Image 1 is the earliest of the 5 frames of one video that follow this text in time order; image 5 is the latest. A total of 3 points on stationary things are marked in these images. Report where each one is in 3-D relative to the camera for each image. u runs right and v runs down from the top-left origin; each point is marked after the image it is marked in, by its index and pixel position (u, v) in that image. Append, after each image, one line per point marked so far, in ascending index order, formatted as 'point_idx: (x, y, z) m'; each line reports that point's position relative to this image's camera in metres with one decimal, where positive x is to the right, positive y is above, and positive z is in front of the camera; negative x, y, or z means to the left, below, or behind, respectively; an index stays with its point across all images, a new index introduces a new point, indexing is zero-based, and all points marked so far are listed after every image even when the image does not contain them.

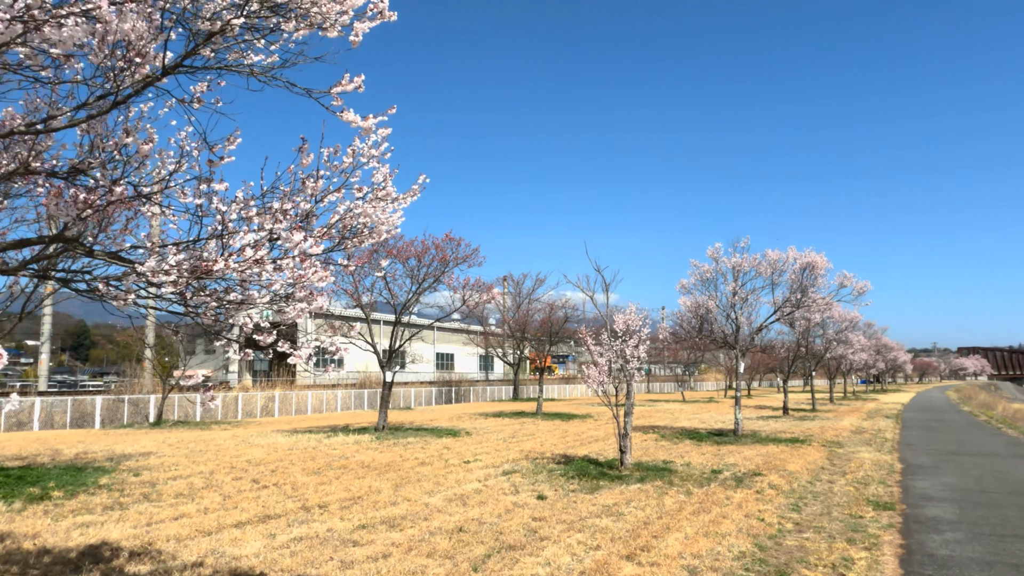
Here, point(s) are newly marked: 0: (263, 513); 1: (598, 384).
0: (-2.8, -2.5, +8.5) m
1: (+1.4, -1.6, +12.5) m
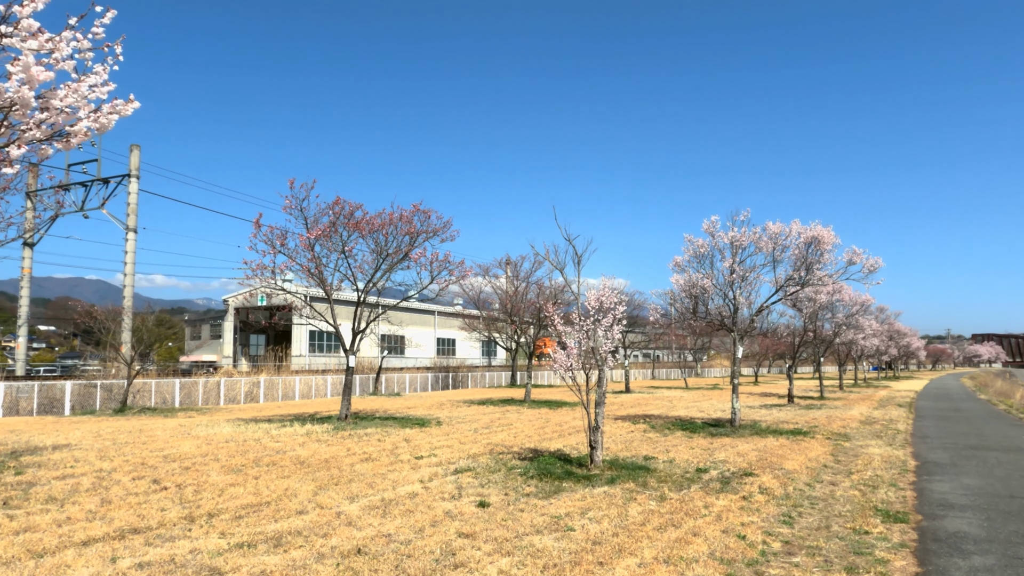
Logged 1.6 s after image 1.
0: (-3.4, -2.1, +6.9) m
1: (+0.7, -1.2, +10.9) m
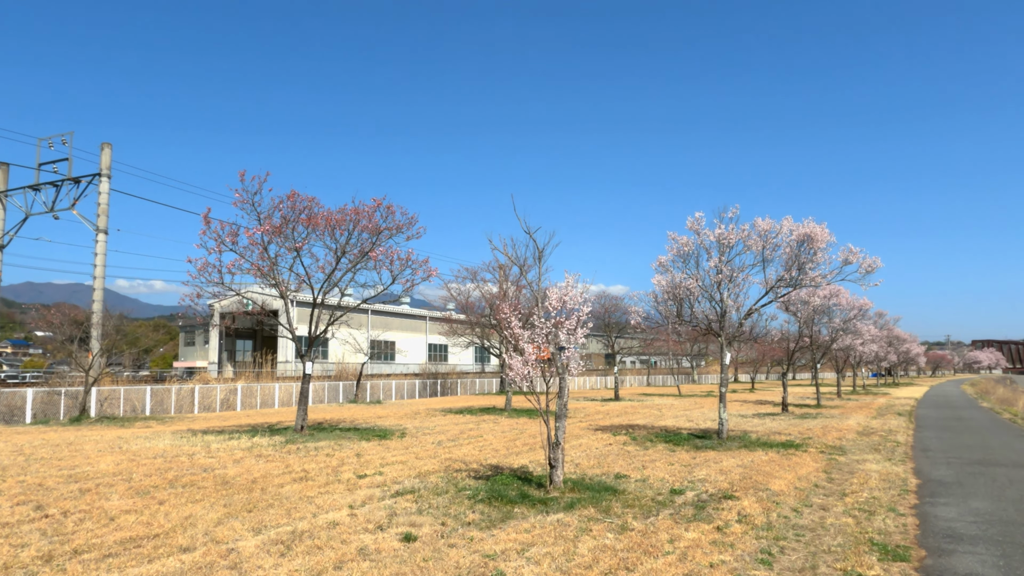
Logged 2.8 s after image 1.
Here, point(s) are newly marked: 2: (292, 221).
0: (-4.1, -2.1, +5.7) m
1: (+0.1, -1.2, +9.7) m
2: (-4.3, +1.3, +14.8) m
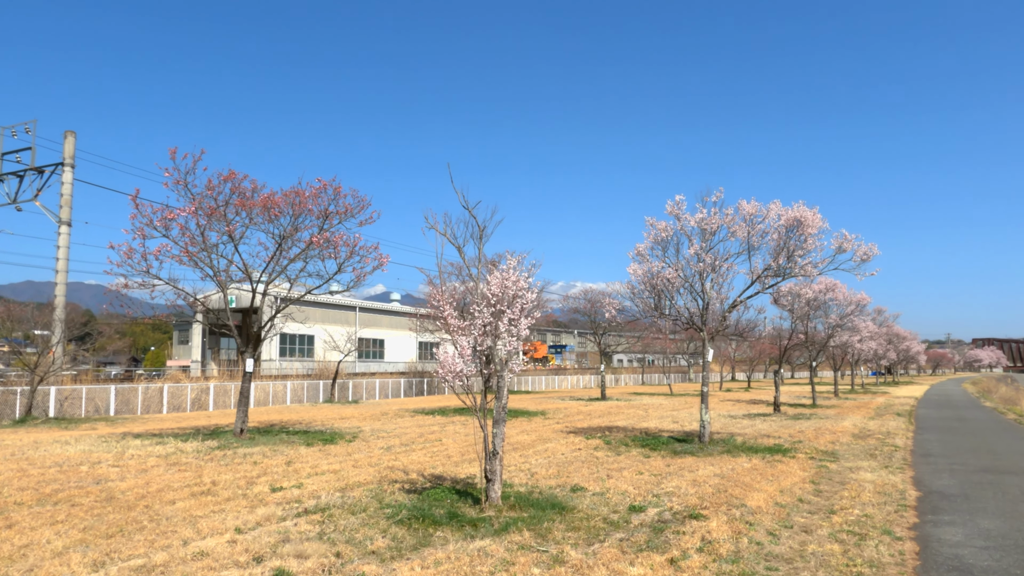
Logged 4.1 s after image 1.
0: (-4.8, -1.9, +4.3) m
1: (-0.6, -1.0, +8.3) m
2: (-5.0, +1.5, +13.4) m
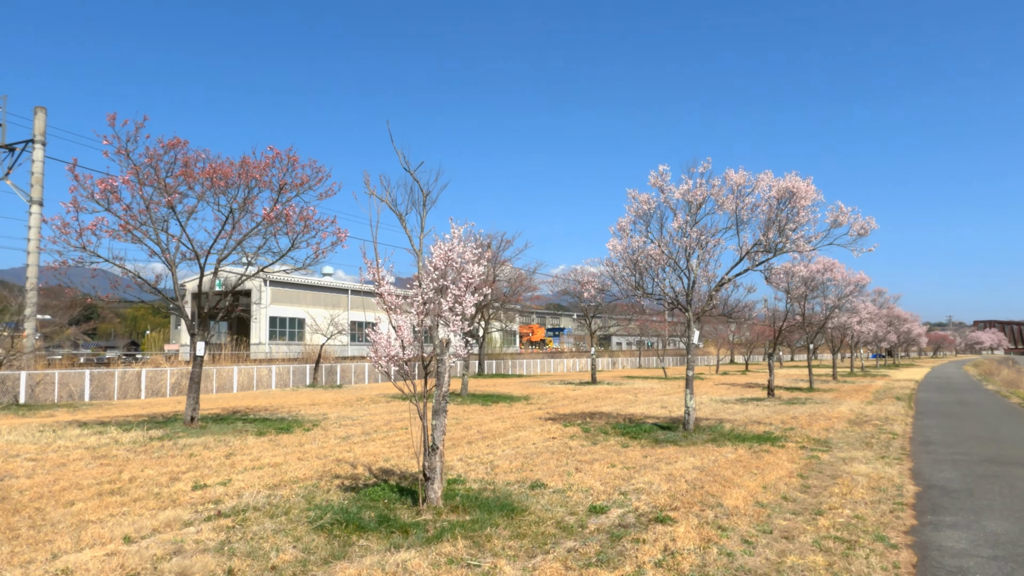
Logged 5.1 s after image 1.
0: (-5.3, -1.7, +3.4) m
1: (-1.1, -0.7, +7.3) m
2: (-5.5, +1.8, +12.4) m
